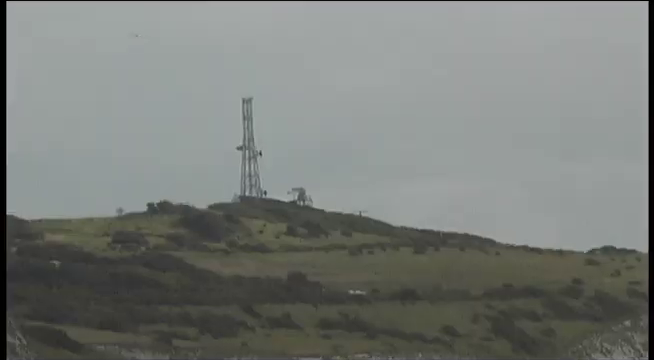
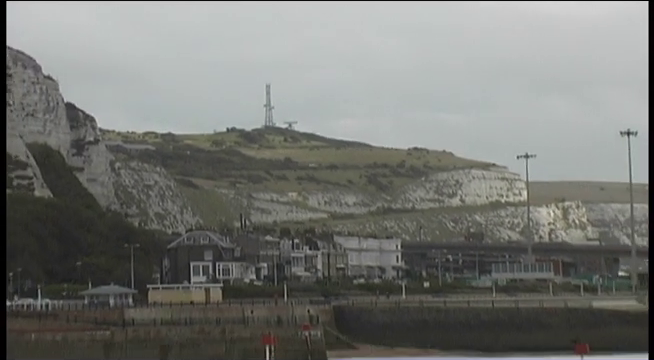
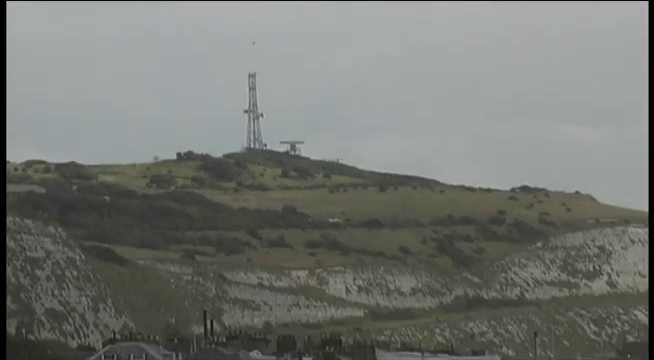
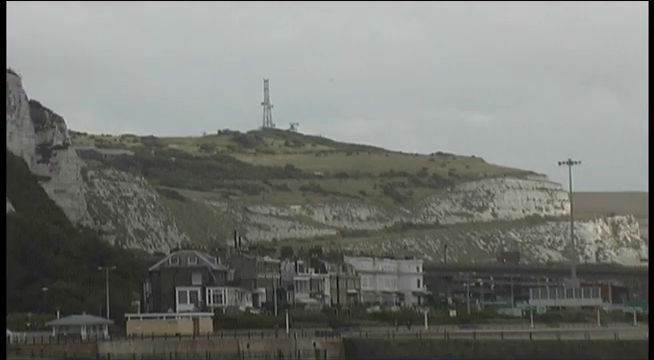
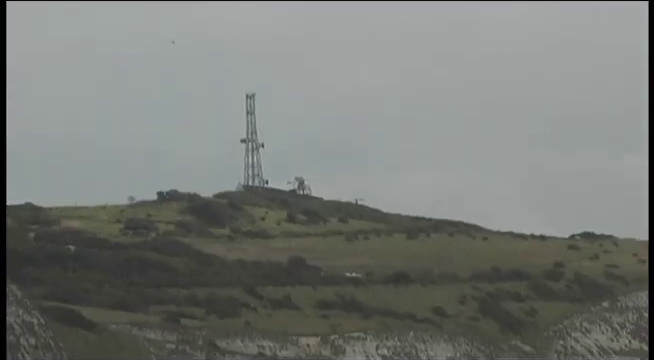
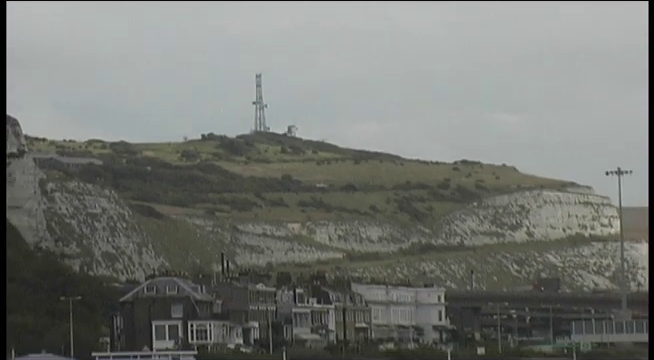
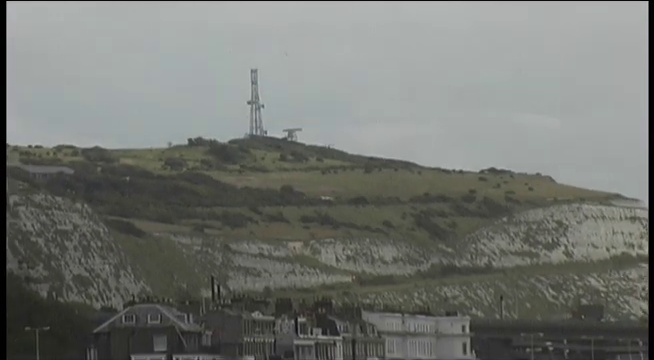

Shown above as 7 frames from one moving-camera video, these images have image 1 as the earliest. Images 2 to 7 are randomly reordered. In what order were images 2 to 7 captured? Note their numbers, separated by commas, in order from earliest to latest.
5, 3, 7, 6, 4, 2
